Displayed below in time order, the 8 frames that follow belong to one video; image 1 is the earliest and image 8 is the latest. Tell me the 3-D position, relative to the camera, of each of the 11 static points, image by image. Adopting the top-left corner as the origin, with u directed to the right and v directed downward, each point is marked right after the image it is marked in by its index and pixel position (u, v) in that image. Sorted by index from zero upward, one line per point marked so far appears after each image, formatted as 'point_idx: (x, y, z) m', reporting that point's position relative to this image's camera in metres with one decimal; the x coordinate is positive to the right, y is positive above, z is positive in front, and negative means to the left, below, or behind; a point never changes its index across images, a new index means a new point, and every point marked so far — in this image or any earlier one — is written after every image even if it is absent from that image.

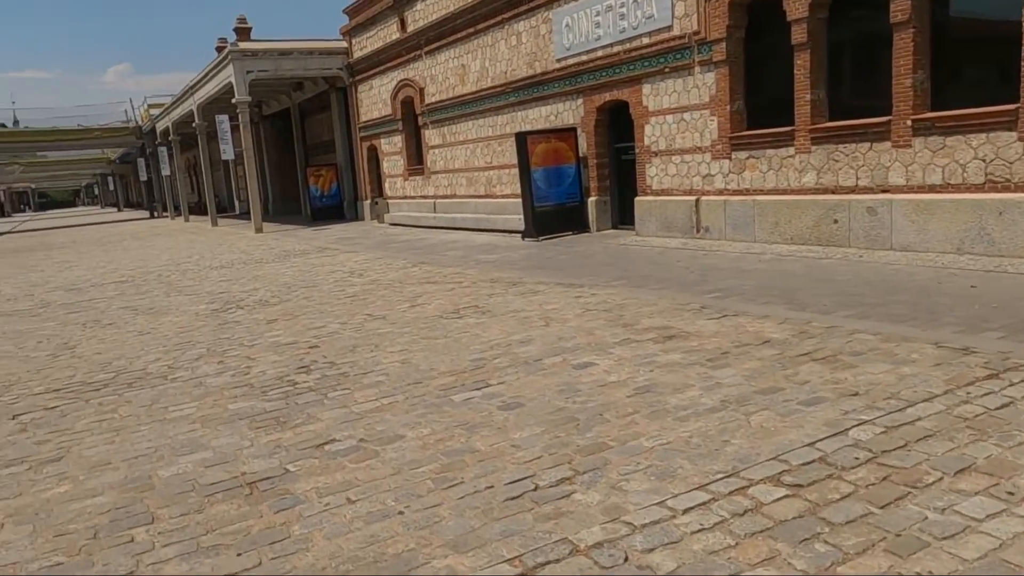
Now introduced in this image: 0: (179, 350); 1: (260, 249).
0: (-3.2, -0.6, +7.4) m
1: (-6.2, +0.9, +18.6) m
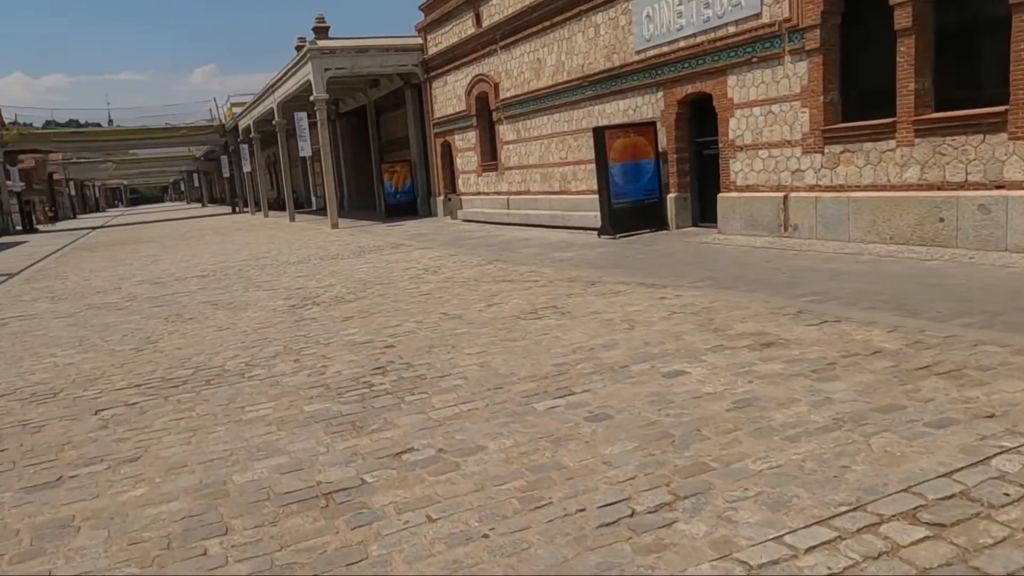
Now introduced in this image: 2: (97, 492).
0: (-2.5, -0.6, +7.4) m
1: (-4.3, +1.1, +18.8) m
2: (-2.2, -1.1, +4.0) m
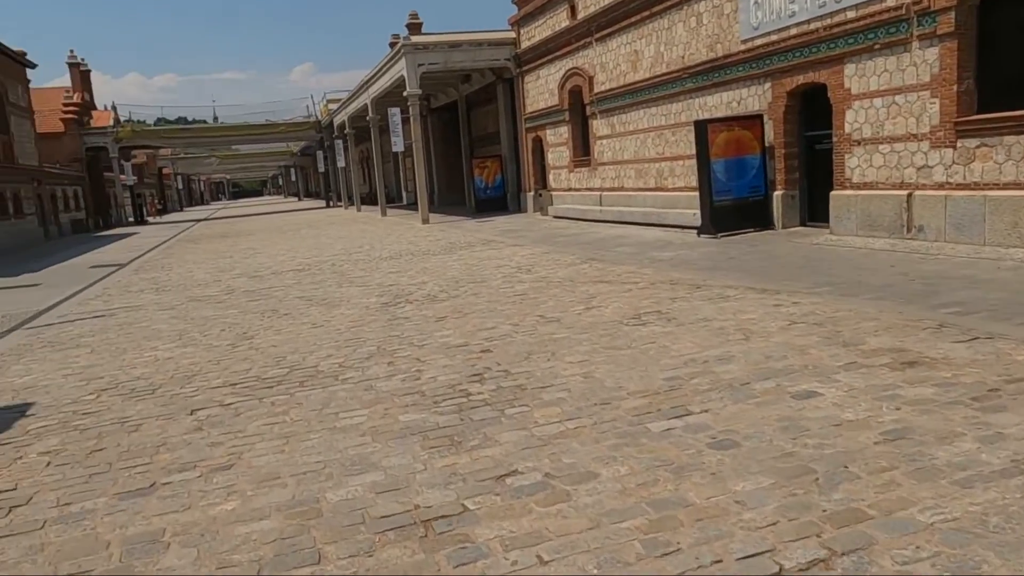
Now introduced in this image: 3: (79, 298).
0: (-1.5, -0.6, +7.2) m
1: (-2.1, +1.2, +18.7) m
2: (-1.6, -1.1, +3.8) m
3: (-7.6, -0.2, +13.4) m
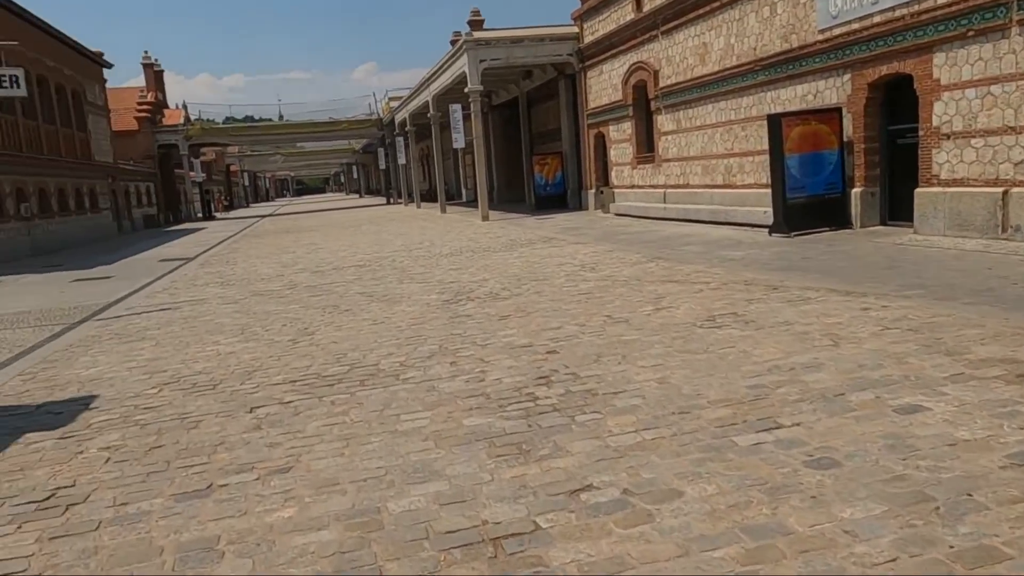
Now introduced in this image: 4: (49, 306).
0: (-0.9, -0.5, +7.0) m
1: (-0.6, +1.2, +18.5) m
2: (-1.3, -1.1, +3.7) m
3: (-6.5, -0.1, +13.6) m
4: (-7.8, -0.3, +12.9) m
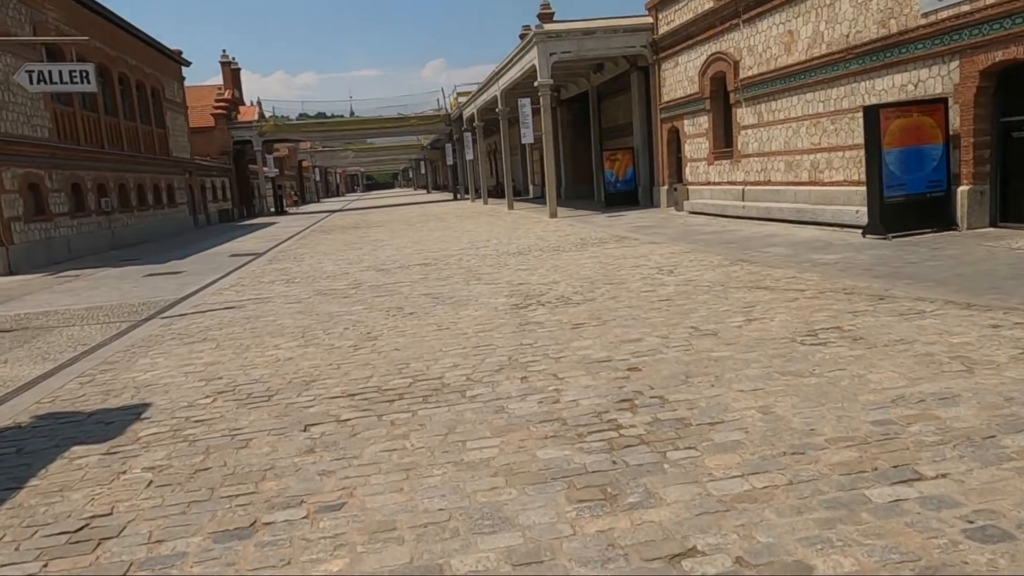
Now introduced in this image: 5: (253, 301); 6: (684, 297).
0: (-0.3, -0.6, +6.5) m
1: (+1.0, +1.2, +17.9) m
2: (-0.9, -1.1, +3.2) m
3: (-5.3, 0.0, +13.6) m
4: (-6.7, -0.2, +12.9) m
5: (-3.9, -0.2, +11.3) m
6: (+1.9, -0.1, +8.5) m
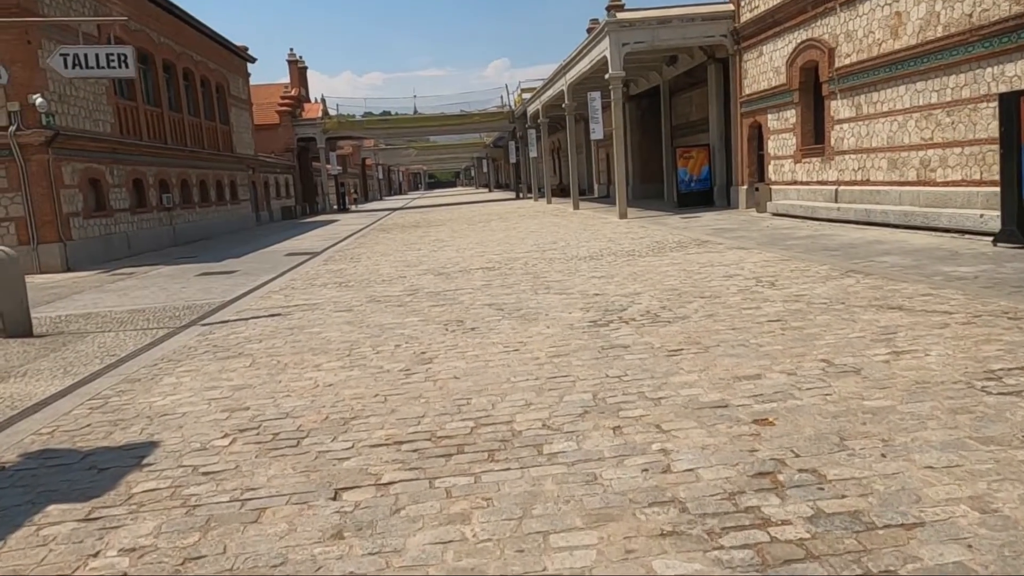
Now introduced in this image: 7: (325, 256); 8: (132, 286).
0: (+0.3, -0.7, +5.3) m
1: (+2.5, +1.1, +16.5) m
2: (-0.6, -1.2, +2.0) m
3: (-4.1, 0.0, +12.7) m
4: (-5.6, -0.3, +12.2) m
5: (-2.9, -0.3, +10.4) m
6: (+2.7, -0.3, +7.0) m
7: (-4.6, +0.8, +18.7) m
8: (-7.5, 0.0, +15.0) m
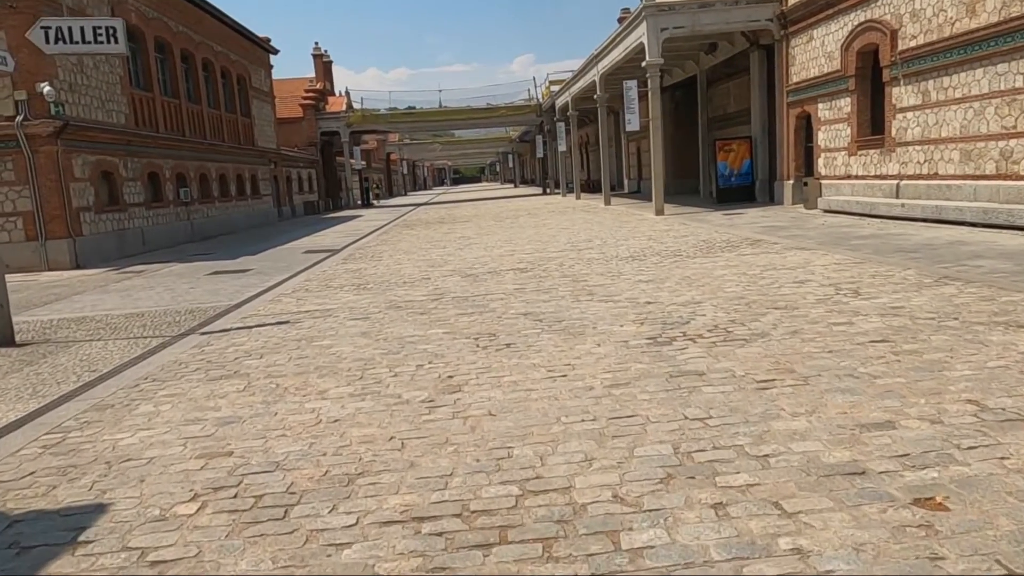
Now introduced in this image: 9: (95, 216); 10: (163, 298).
0: (+0.6, -0.8, +4.1) m
1: (+3.2, +1.0, +15.2) m
2: (-0.4, -1.4, +0.8) m
3: (-3.6, -0.1, +11.6) m
4: (-5.1, -0.3, +11.1) m
5: (-2.4, -0.3, +9.2) m
6: (+3.0, -0.4, +5.8) m
7: (-3.9, +0.8, +17.6) m
8: (-6.9, 0.0, +14.1) m
9: (-10.8, +1.8, +19.7) m
10: (-5.7, -0.2, +12.3) m
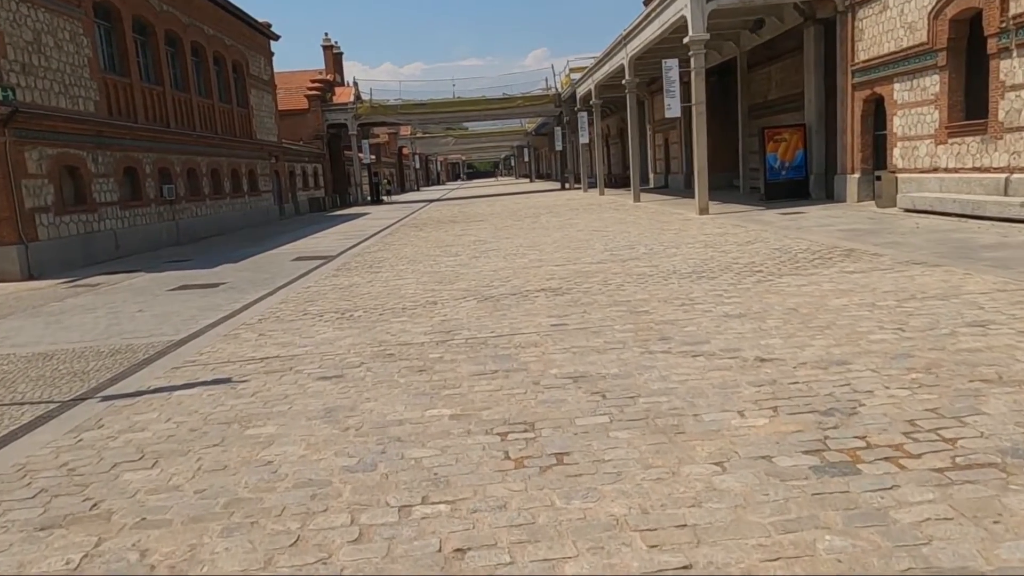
0: (+0.8, -1.2, +1.3) m
1: (+3.6, +0.7, +12.4) m
2: (-0.3, -1.8, -1.9) m
3: (-3.2, -0.4, +8.9) m
4: (-4.7, -0.6, +8.5) m
5: (-2.1, -0.7, +6.5) m
6: (+3.3, -0.7, +3.0) m
7: (-3.4, +0.5, +14.9) m
8: (-6.5, -0.3, +11.4) m
9: (-10.2, +1.6, +17.1) m
10: (-5.3, -0.5, +9.7) m
